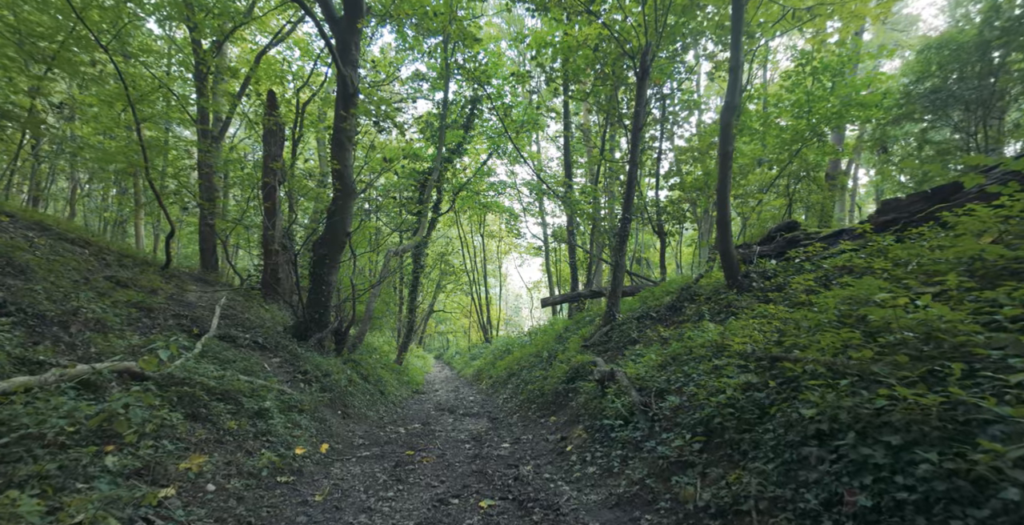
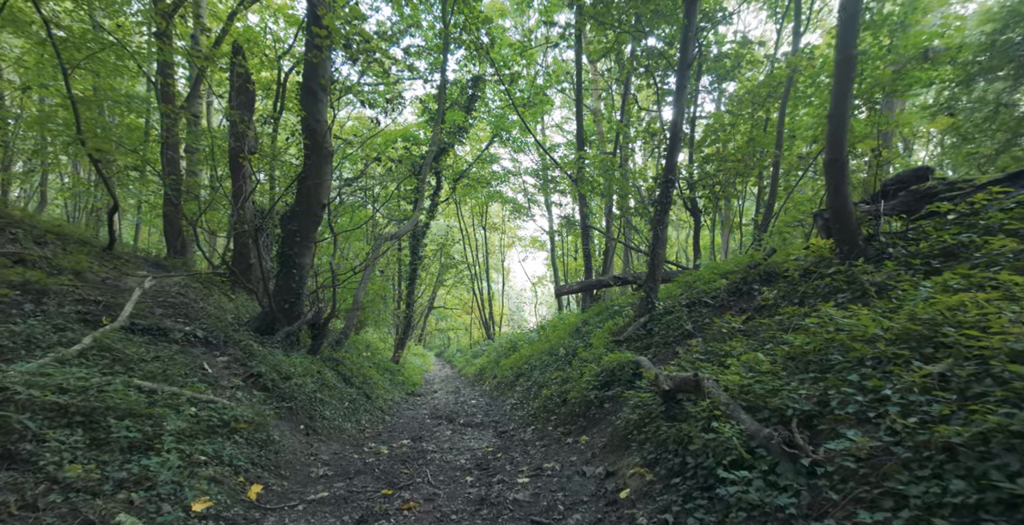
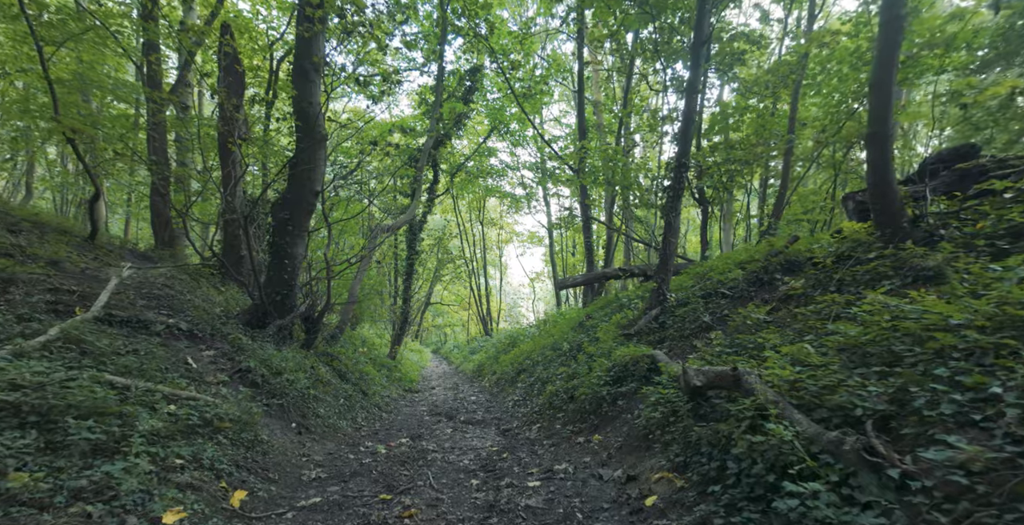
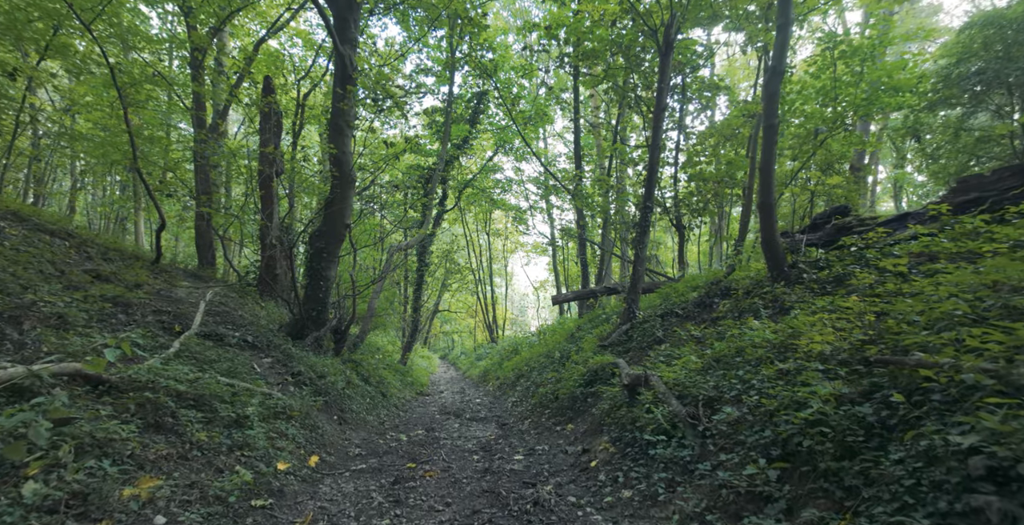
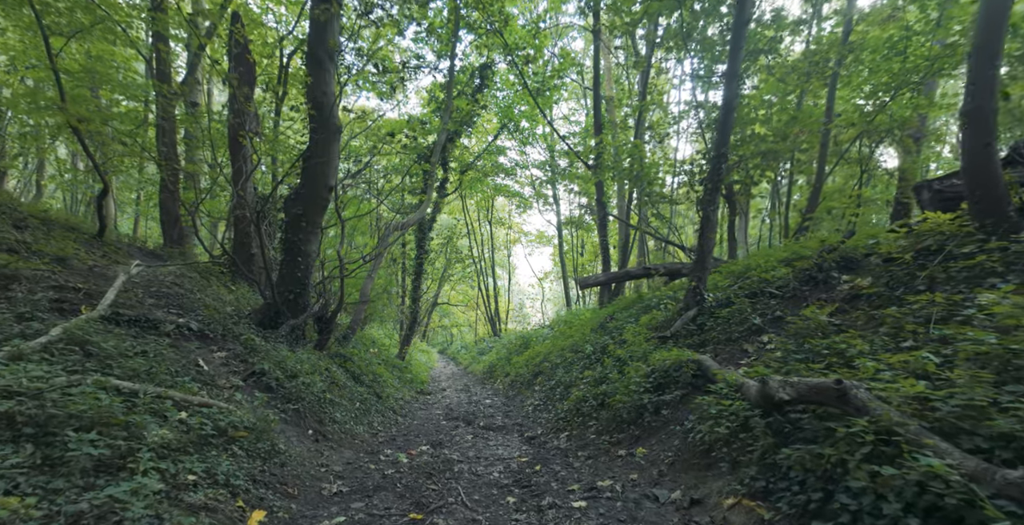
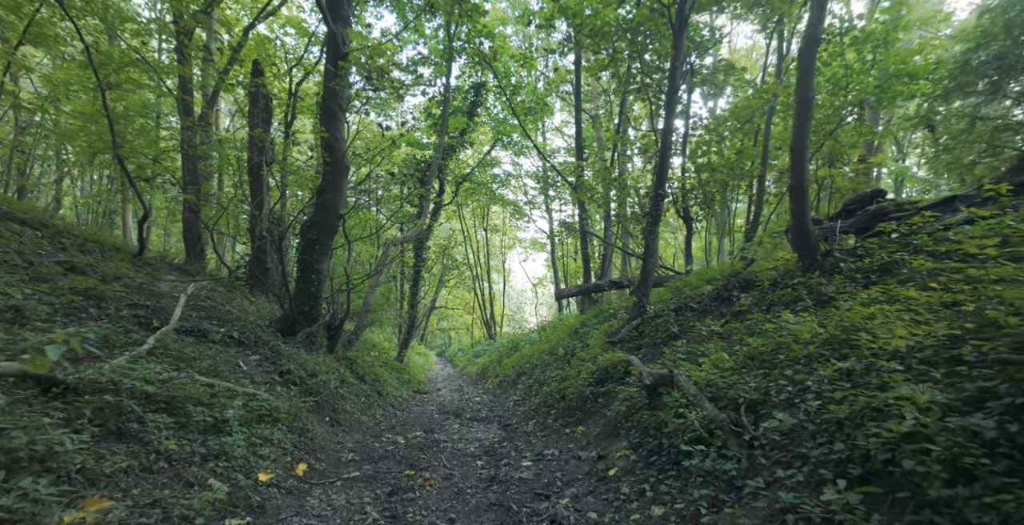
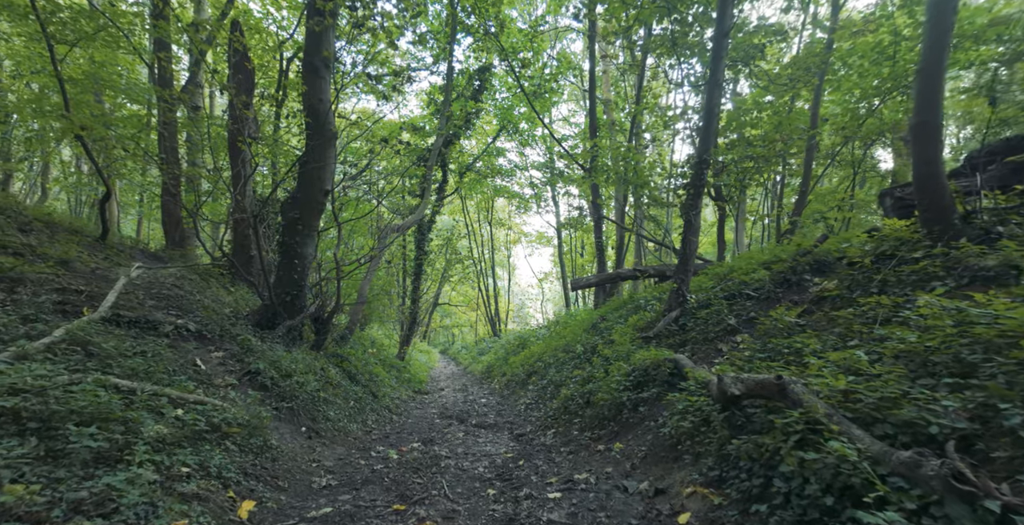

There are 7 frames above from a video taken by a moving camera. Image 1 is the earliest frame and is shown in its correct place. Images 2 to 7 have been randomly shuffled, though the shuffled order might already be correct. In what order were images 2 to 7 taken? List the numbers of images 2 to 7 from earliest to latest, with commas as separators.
4, 6, 2, 3, 7, 5
